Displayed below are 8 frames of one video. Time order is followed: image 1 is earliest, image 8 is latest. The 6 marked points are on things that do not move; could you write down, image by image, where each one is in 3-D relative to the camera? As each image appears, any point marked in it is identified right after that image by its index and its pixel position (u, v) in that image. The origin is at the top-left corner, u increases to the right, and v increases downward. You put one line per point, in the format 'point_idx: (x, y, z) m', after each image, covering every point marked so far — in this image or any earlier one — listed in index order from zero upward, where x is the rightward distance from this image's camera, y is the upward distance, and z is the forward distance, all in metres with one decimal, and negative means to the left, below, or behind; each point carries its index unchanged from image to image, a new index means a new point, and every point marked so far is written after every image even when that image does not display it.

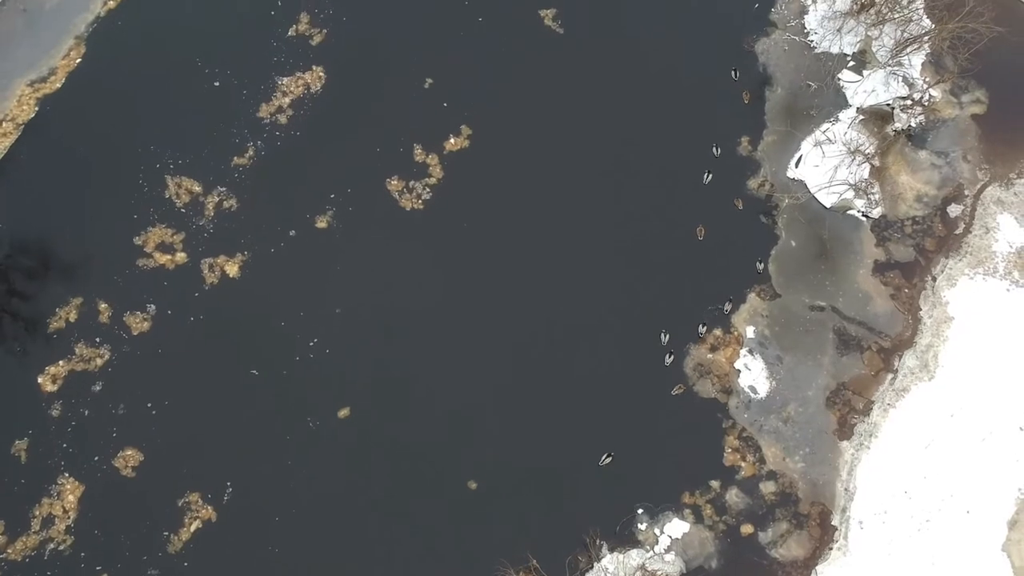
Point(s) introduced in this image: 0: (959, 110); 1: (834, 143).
0: (+8.5, +3.4, +12.3) m
1: (+6.0, +2.7, +12.1) m
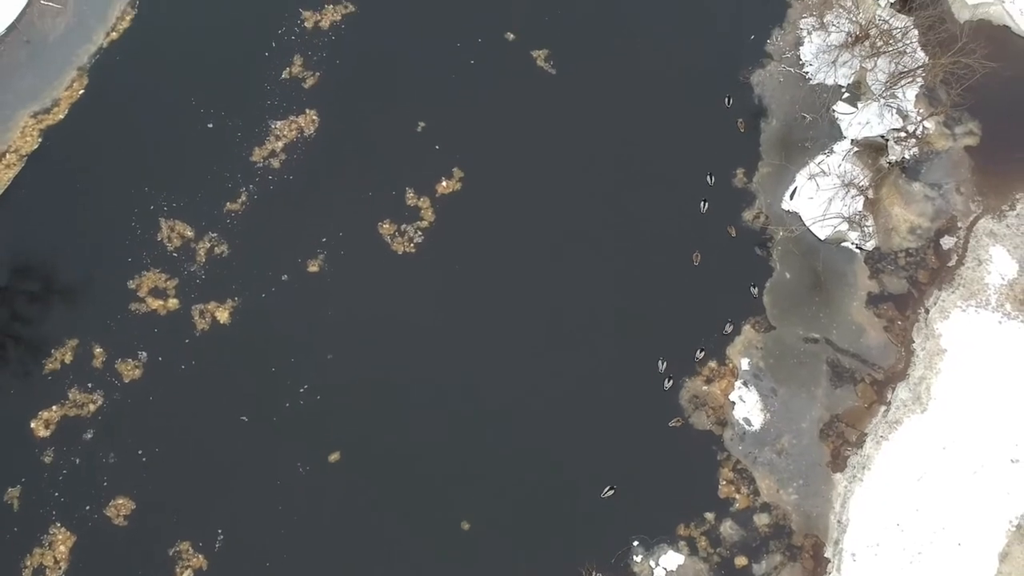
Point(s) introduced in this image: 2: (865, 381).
0: (+8.4, +2.8, +12.4) m
1: (+5.9, +2.1, +12.2) m
2: (+6.2, -1.6, +11.4) m
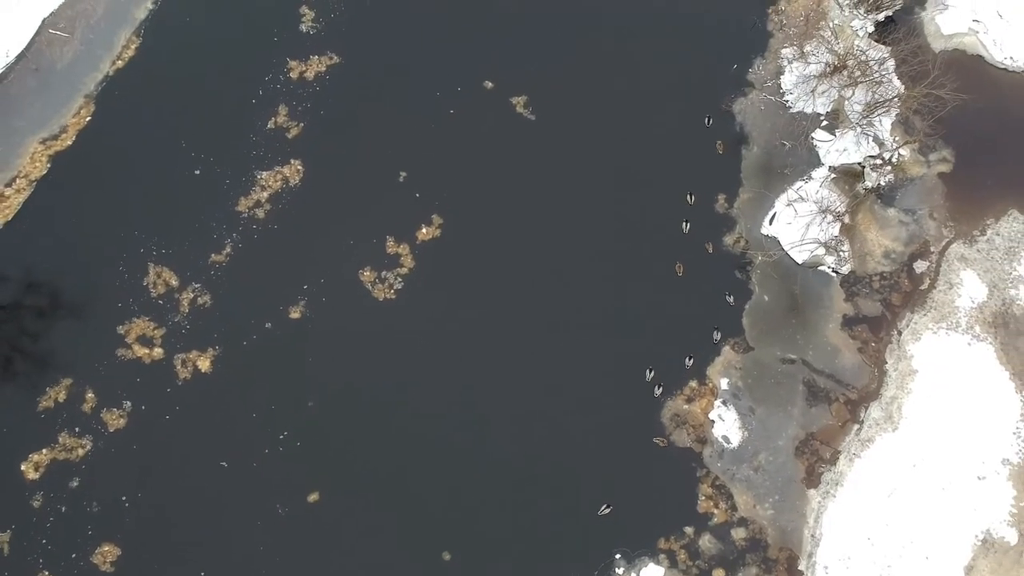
0: (+8.2, +2.4, +12.9) m
1: (+5.8, +1.7, +12.7) m
2: (+6.0, -2.1, +11.9) m
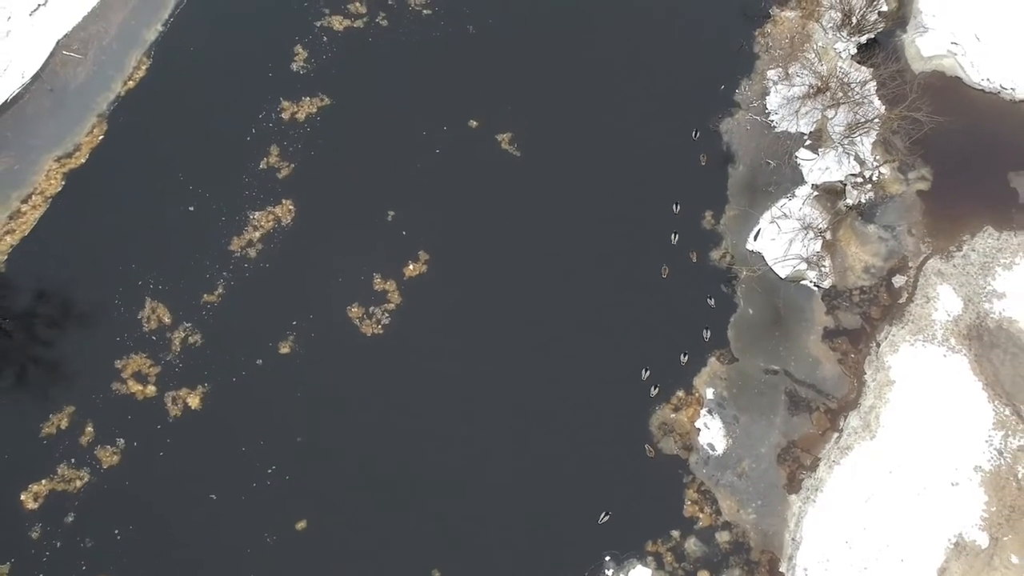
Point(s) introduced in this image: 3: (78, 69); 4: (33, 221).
0: (+8.1, +2.1, +13.5) m
1: (+5.7, +1.4, +13.3) m
2: (+5.9, -2.3, +12.5) m
3: (-9.3, +4.7, +14.0) m
4: (-9.7, +1.3, +13.1) m
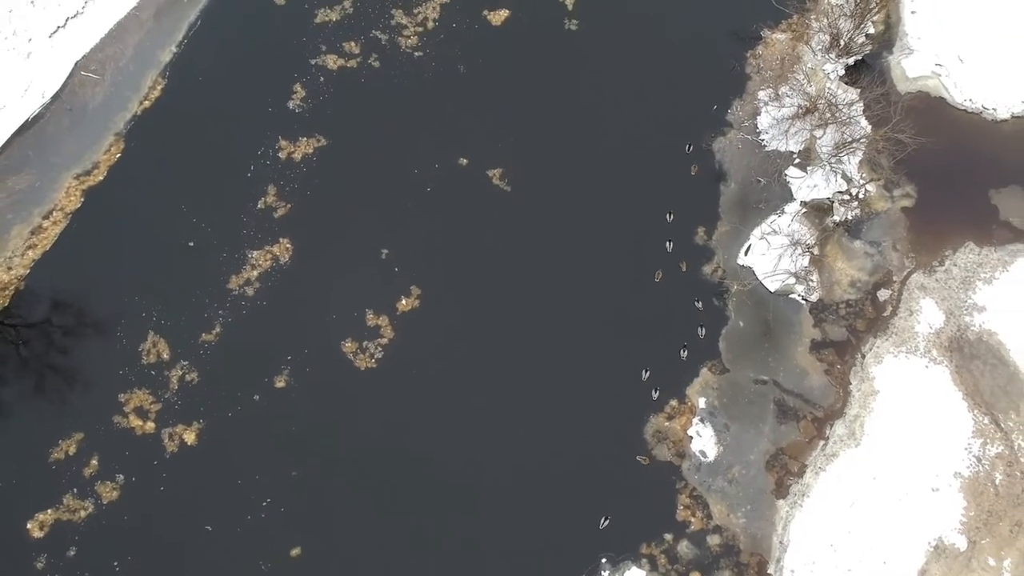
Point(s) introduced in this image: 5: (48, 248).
0: (+8.2, +1.8, +14.0) m
1: (+5.7, +1.1, +13.8) m
2: (+5.9, -2.6, +13.0) m
3: (-9.3, +4.4, +14.5) m
4: (-9.6, +1.1, +13.7) m
5: (-9.7, +0.8, +13.6) m
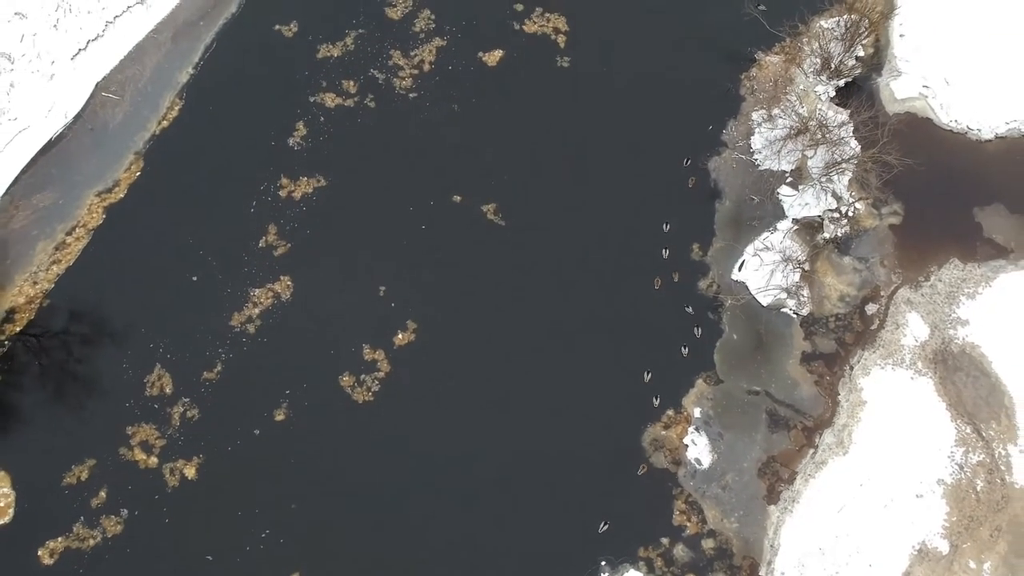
0: (+8.3, +1.5, +14.6) m
1: (+5.8, +0.8, +14.4) m
2: (+6.0, -2.9, +13.6) m
3: (-9.2, +4.2, +15.1) m
4: (-9.6, +0.8, +14.3) m
5: (-9.7, +0.5, +14.2) m
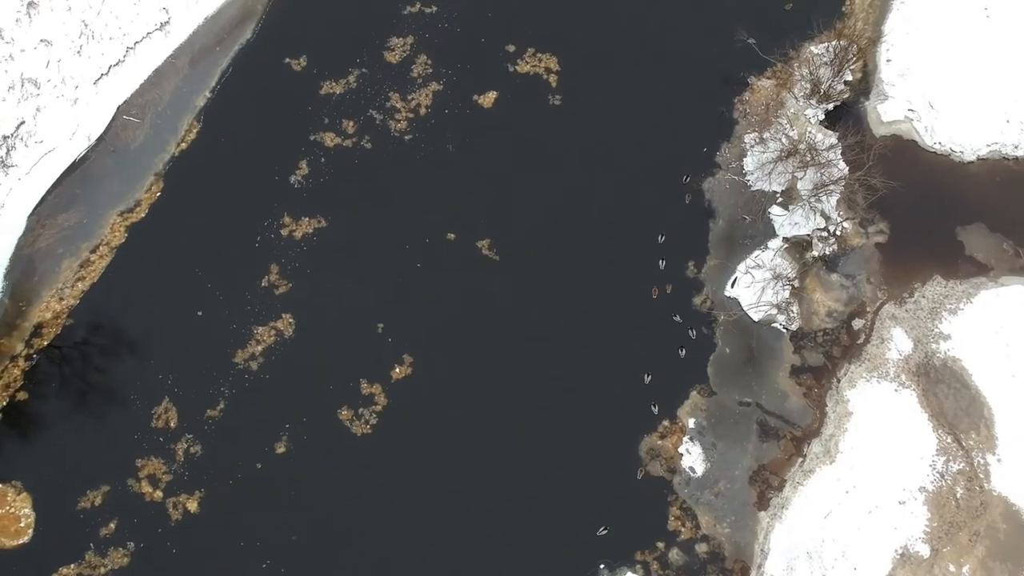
0: (+8.3, +1.1, +15.3) m
1: (+5.8, +0.5, +15.1) m
2: (+6.1, -3.3, +14.3) m
3: (-9.2, +3.8, +15.8) m
4: (-9.5, +0.4, +15.0) m
5: (-9.6, +0.2, +14.9) m
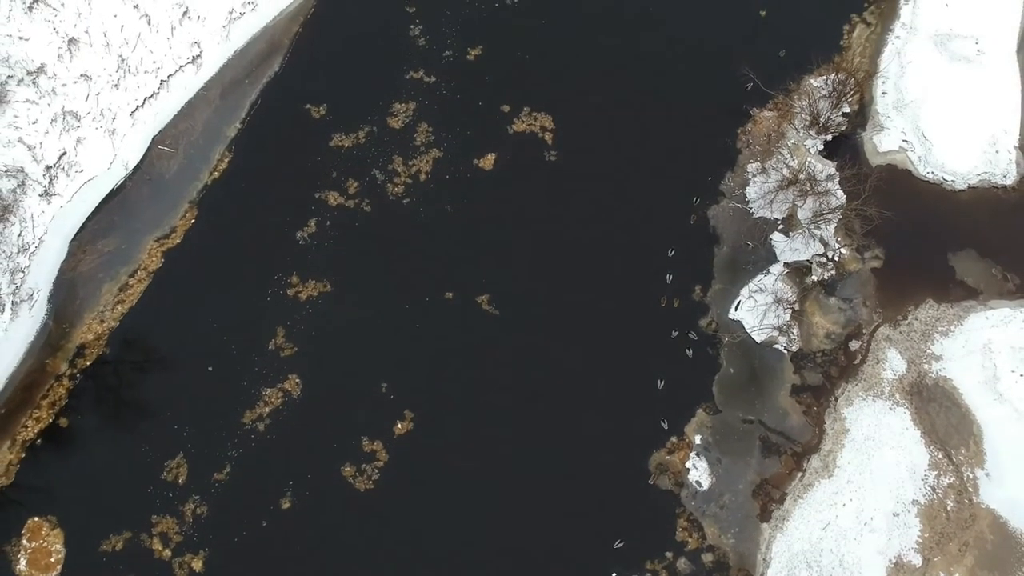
0: (+8.7, +0.6, +16.2) m
1: (+6.2, -0.1, +16.0) m
2: (+6.4, -3.9, +15.2) m
3: (-8.8, +3.2, +16.7) m
4: (-9.1, -0.1, +15.8) m
5: (-9.2, -0.4, +15.8) m
